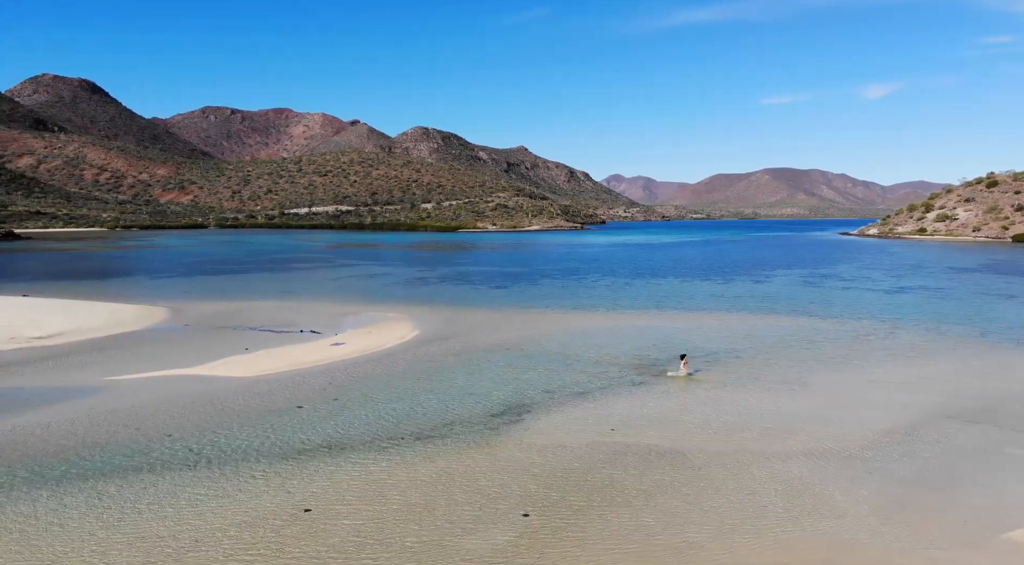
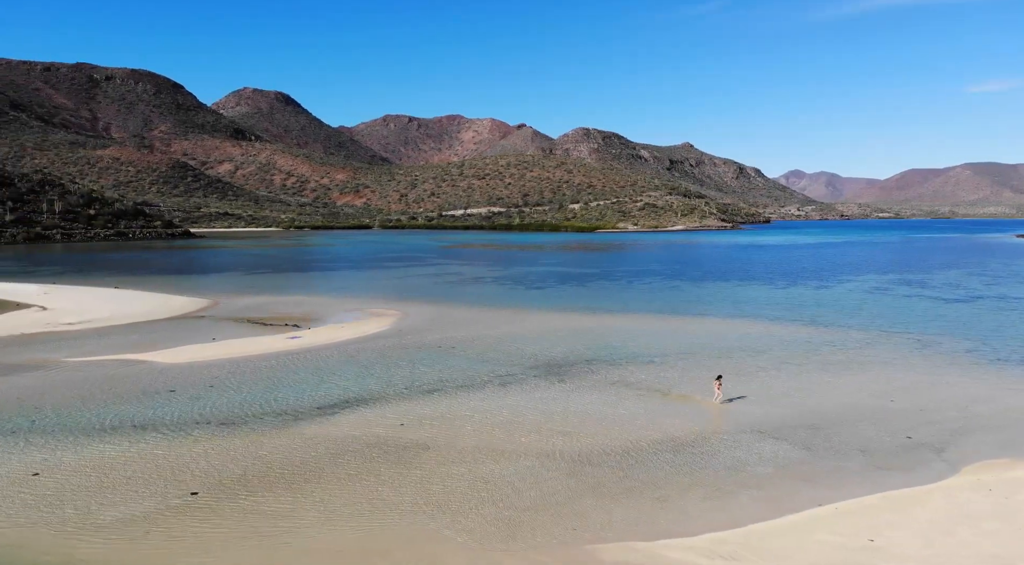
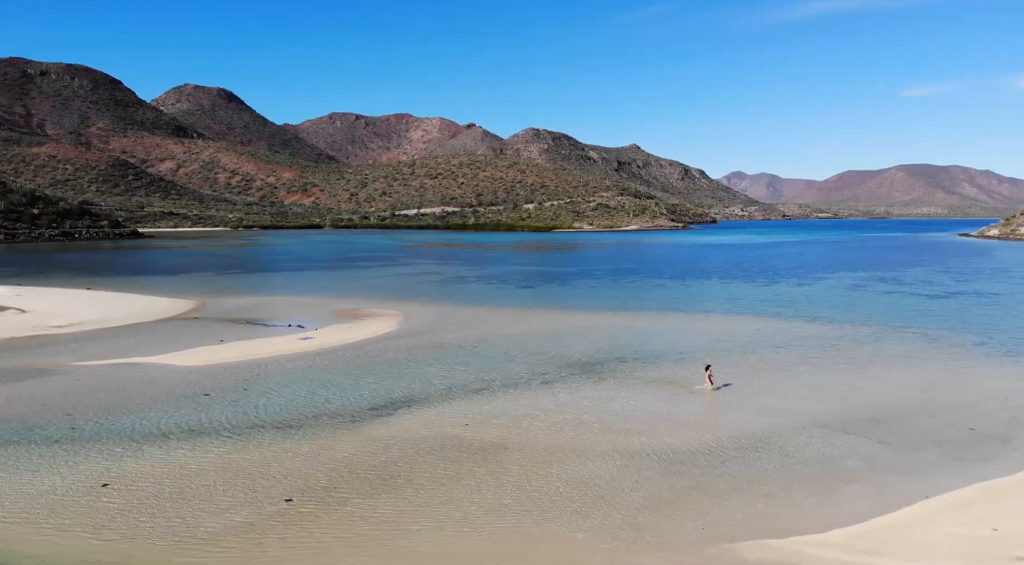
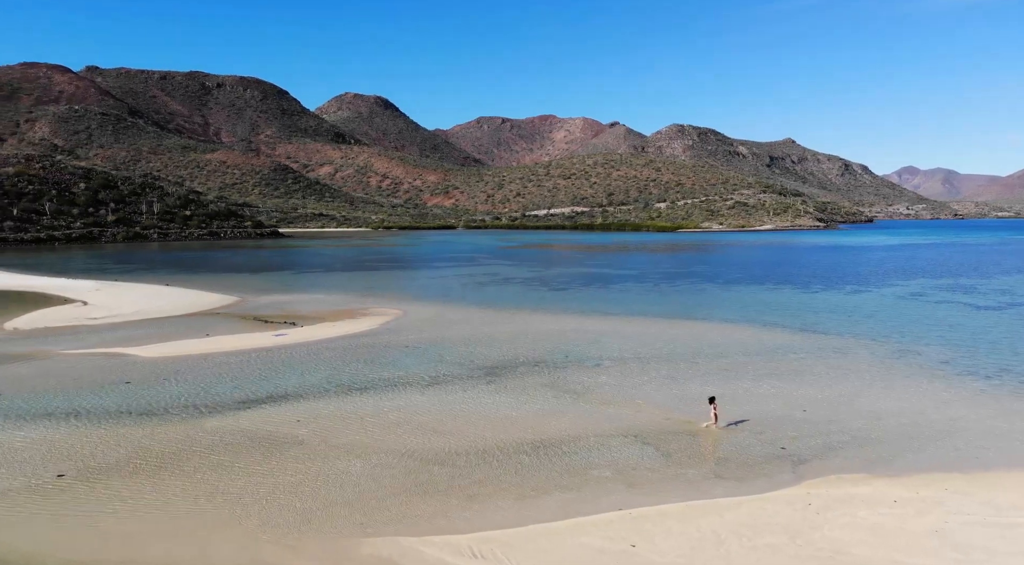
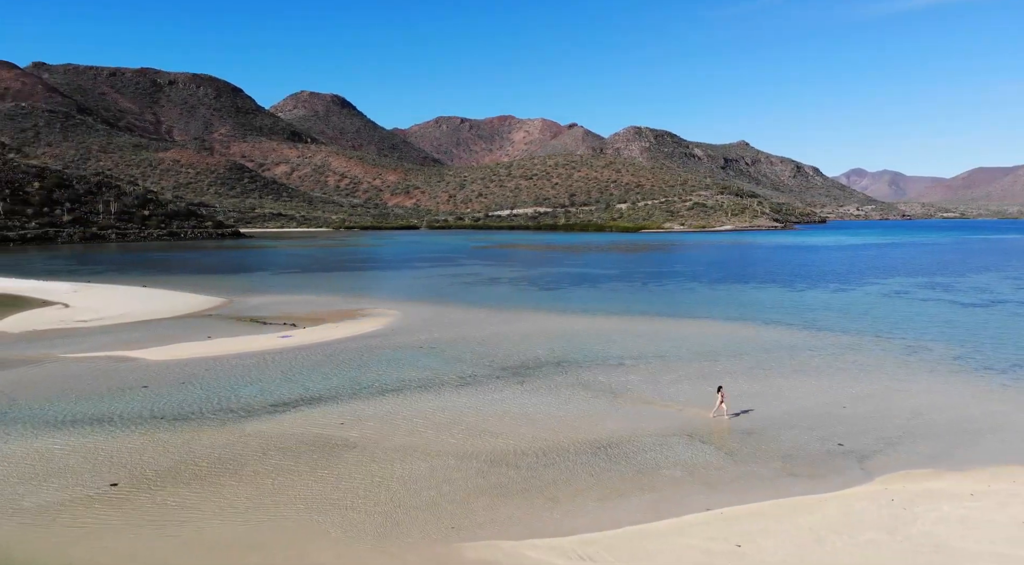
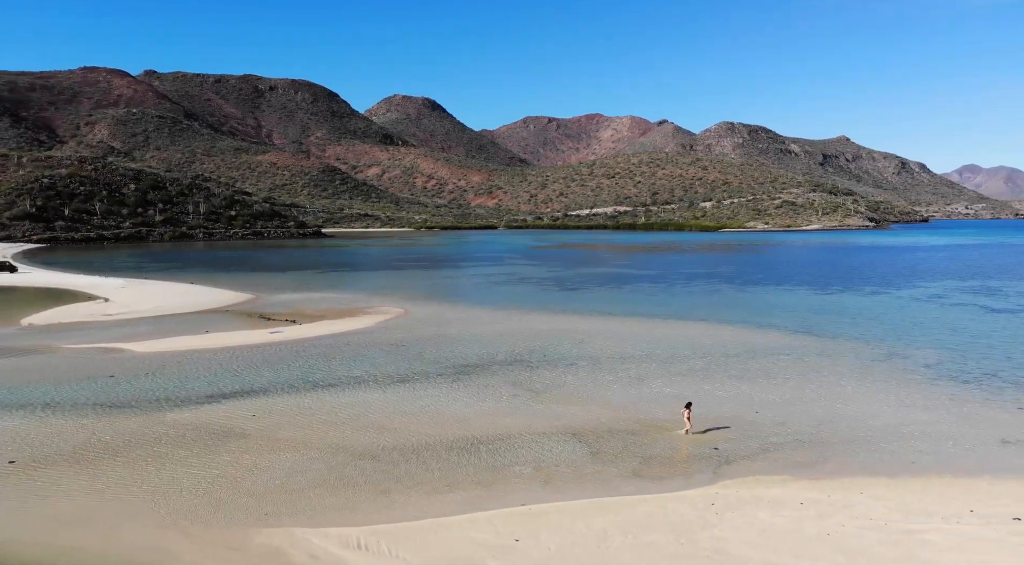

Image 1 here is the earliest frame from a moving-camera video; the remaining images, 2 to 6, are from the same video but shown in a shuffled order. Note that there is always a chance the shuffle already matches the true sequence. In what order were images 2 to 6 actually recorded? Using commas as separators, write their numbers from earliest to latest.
3, 2, 5, 4, 6
